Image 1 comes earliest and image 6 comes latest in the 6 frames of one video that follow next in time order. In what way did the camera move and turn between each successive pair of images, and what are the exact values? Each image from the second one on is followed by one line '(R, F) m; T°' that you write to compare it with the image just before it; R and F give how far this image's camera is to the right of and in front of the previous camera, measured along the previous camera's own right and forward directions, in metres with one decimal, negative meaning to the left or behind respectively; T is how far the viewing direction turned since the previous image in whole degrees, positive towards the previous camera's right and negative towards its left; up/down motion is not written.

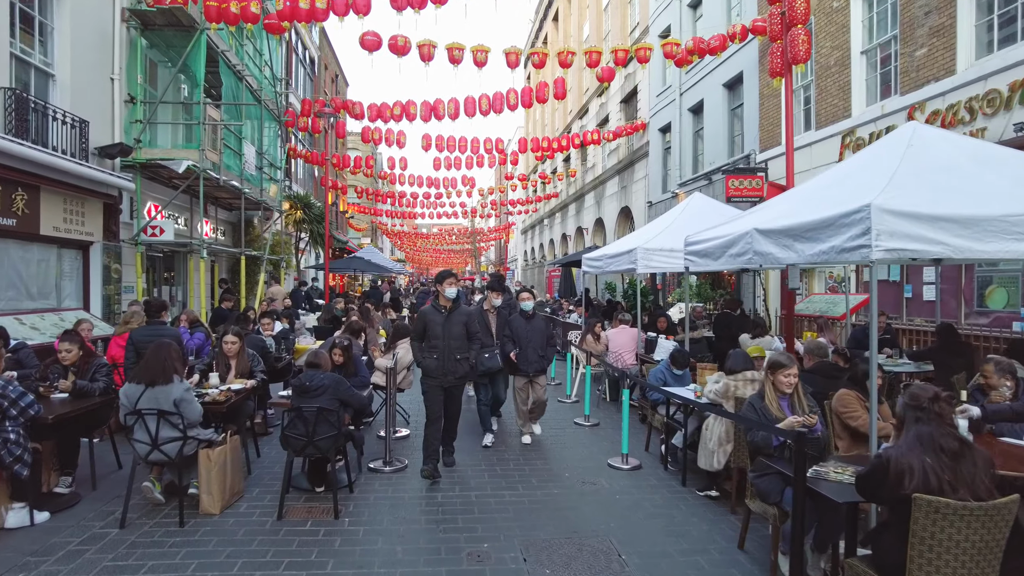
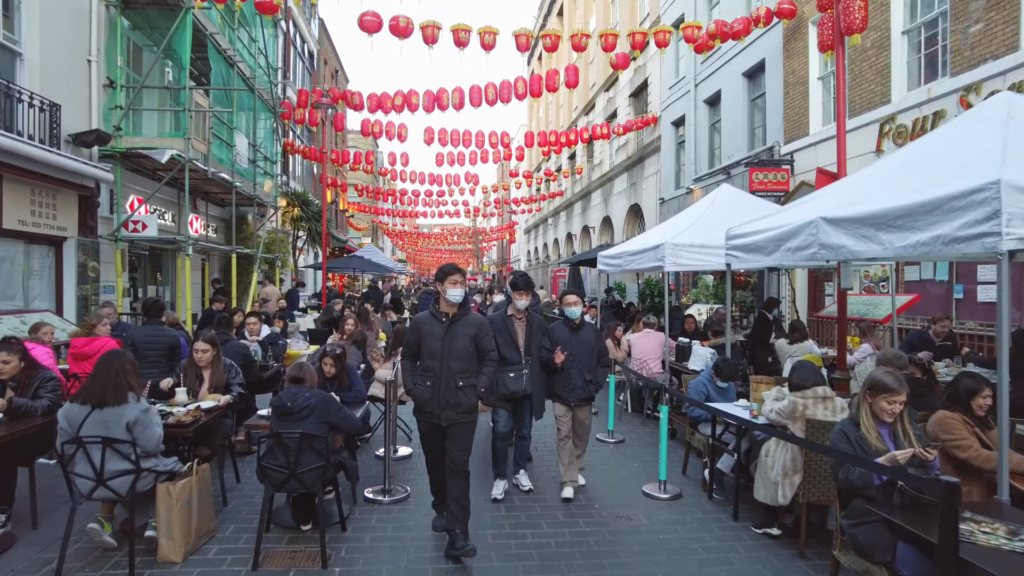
(-0.2, +0.9) m; 0°
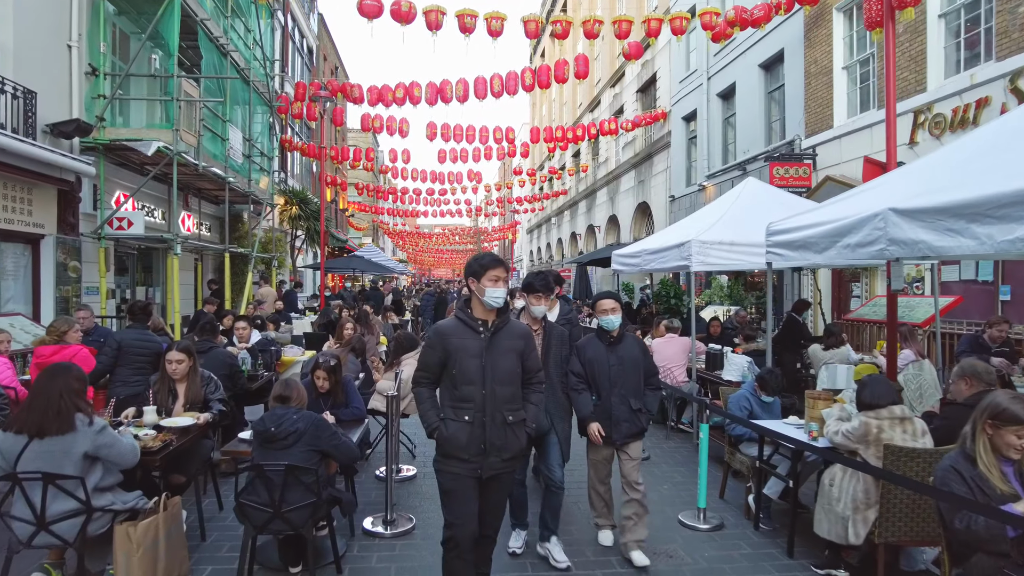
(-0.1, +0.7) m; 0°
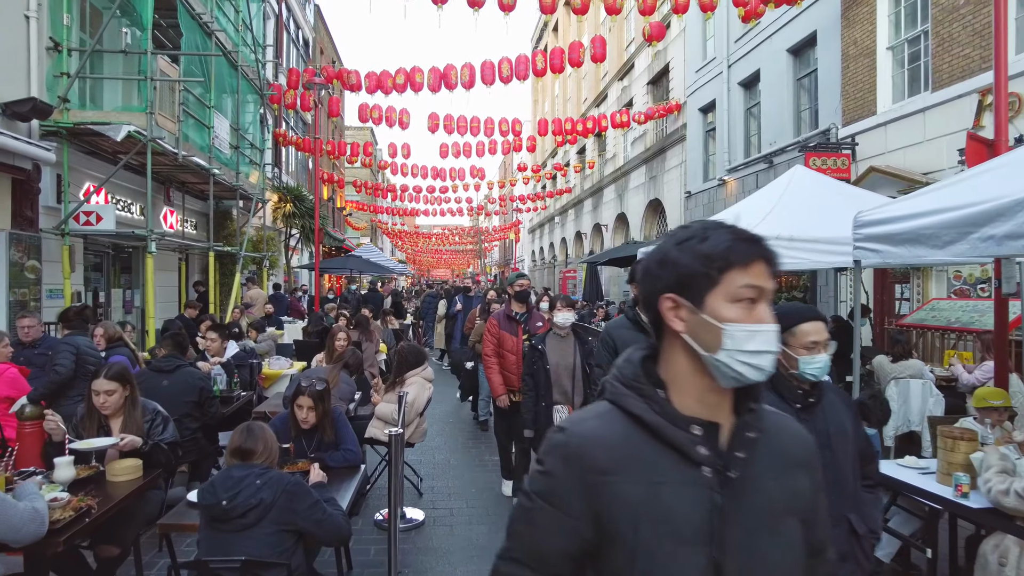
(-0.3, +1.2) m; 0°
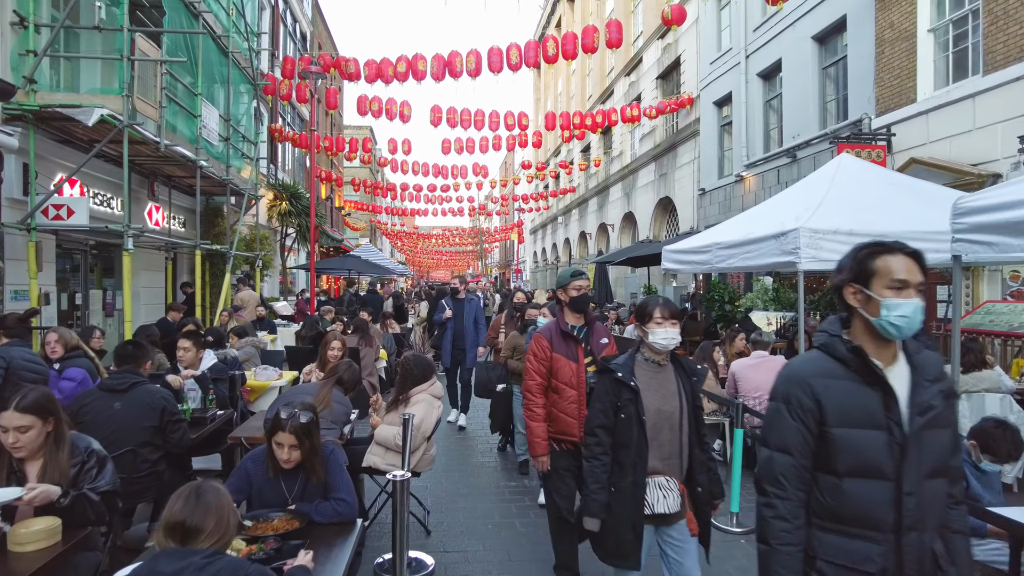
(-0.2, +0.9) m; 0°
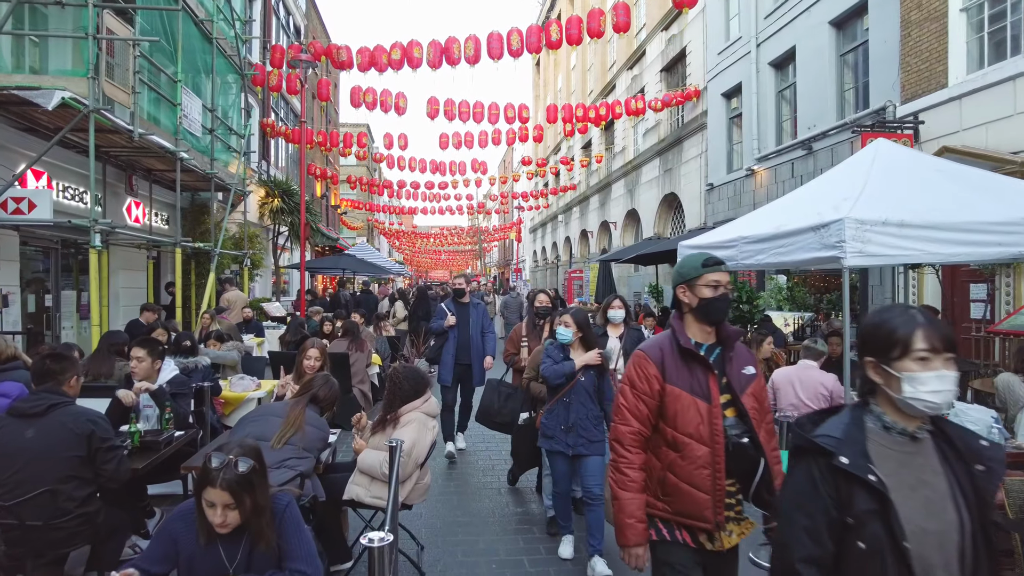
(-0.1, +0.7) m; 0°
